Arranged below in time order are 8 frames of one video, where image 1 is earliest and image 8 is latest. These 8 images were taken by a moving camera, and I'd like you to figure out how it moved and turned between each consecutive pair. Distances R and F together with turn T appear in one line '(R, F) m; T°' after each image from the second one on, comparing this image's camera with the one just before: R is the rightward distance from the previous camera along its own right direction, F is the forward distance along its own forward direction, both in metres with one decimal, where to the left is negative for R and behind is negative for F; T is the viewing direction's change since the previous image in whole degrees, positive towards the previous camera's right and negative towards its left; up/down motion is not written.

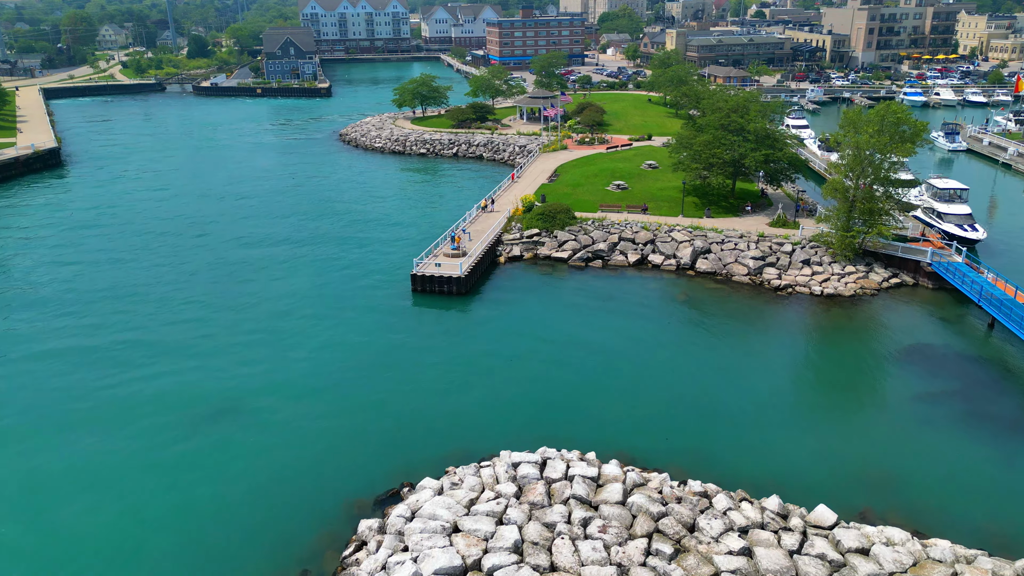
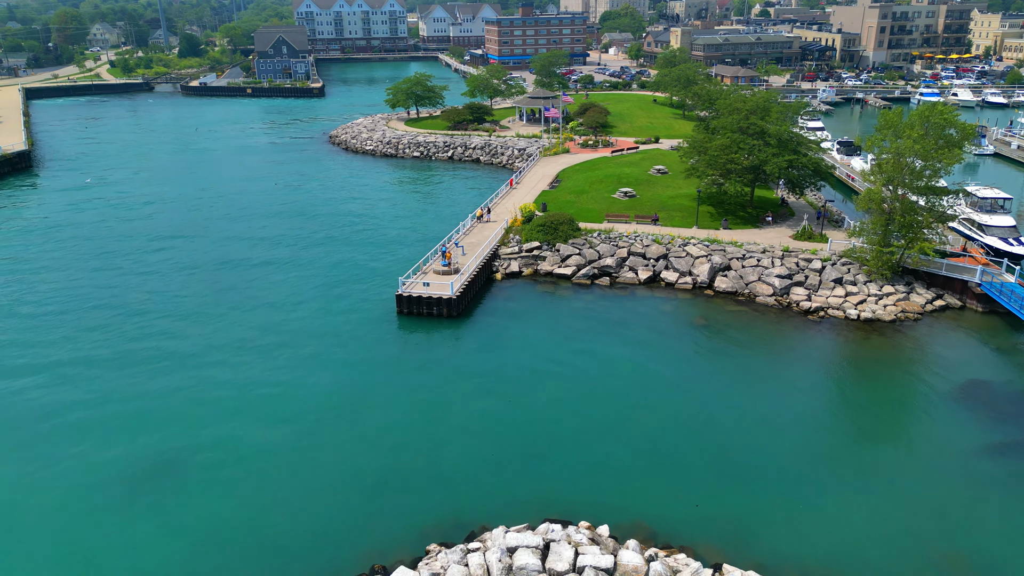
(+0.1, +5.2) m; 0°
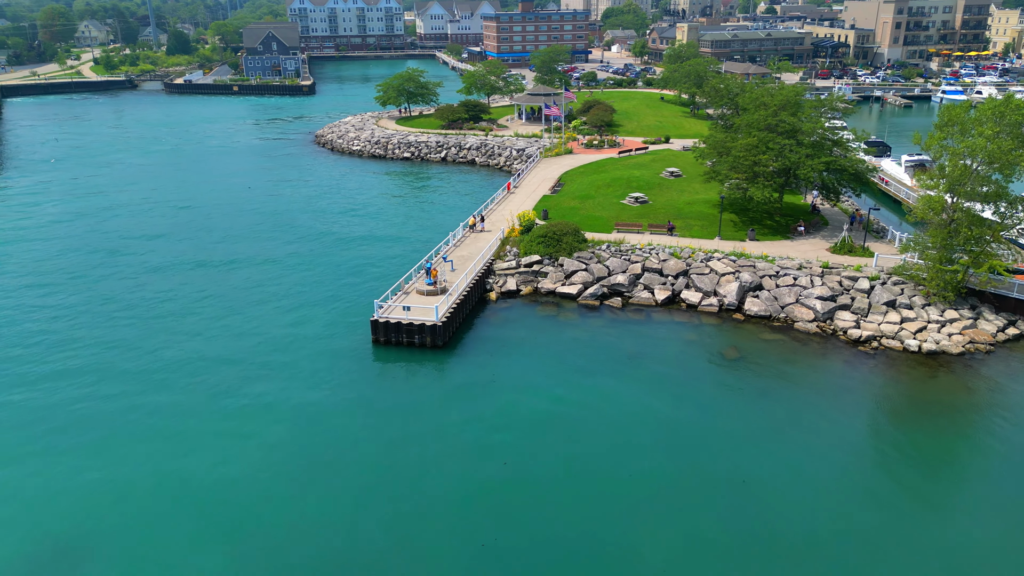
(+0.2, +6.5) m; 0°
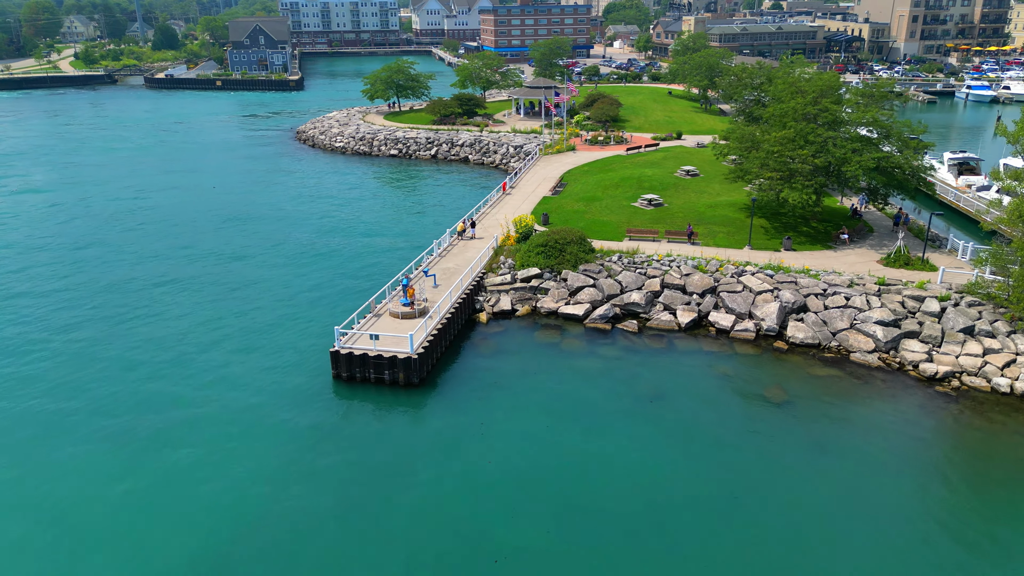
(+0.3, +6.9) m; 0°
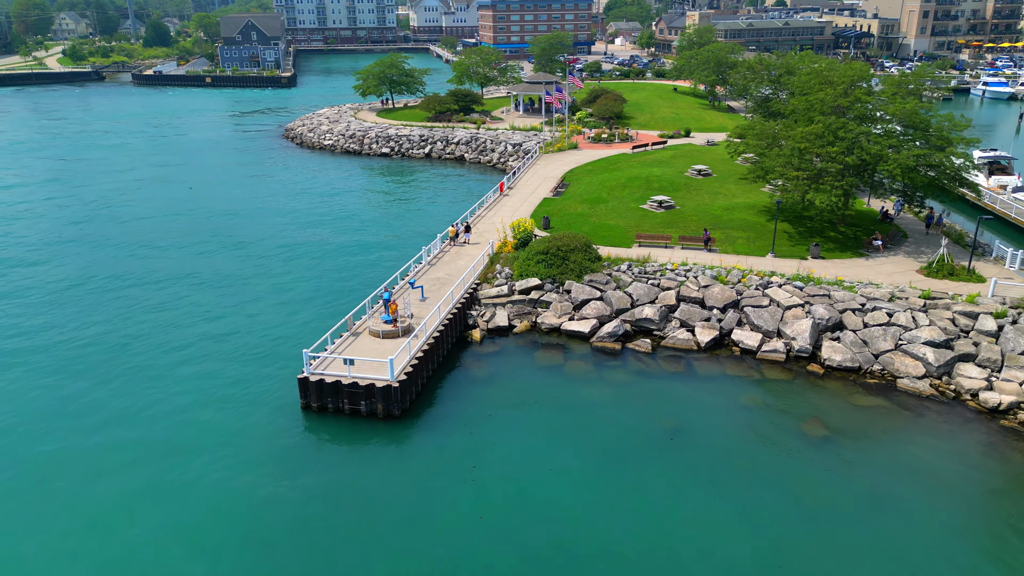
(+0.1, +4.0) m; 0°
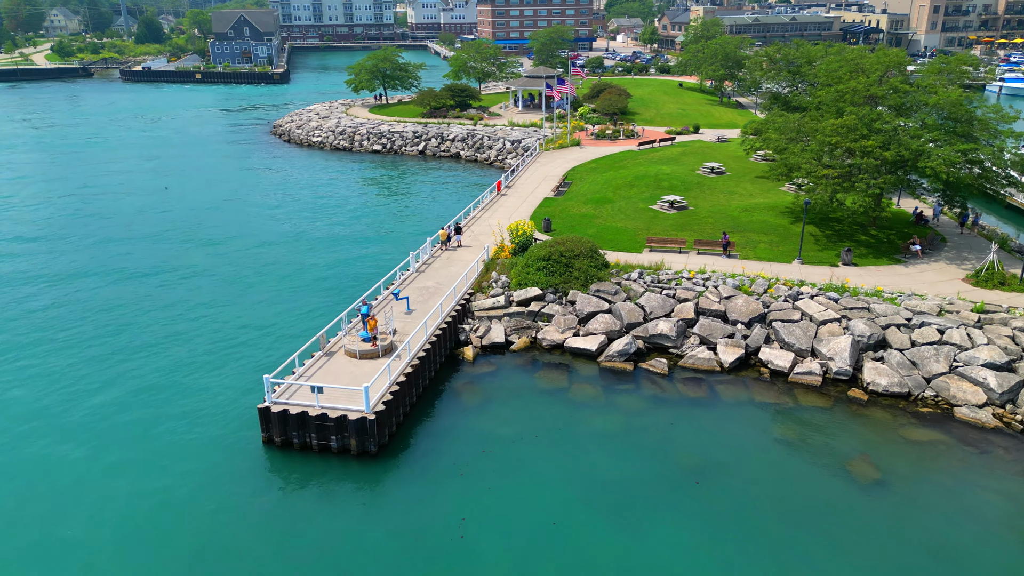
(+0.1, +3.7) m; 0°
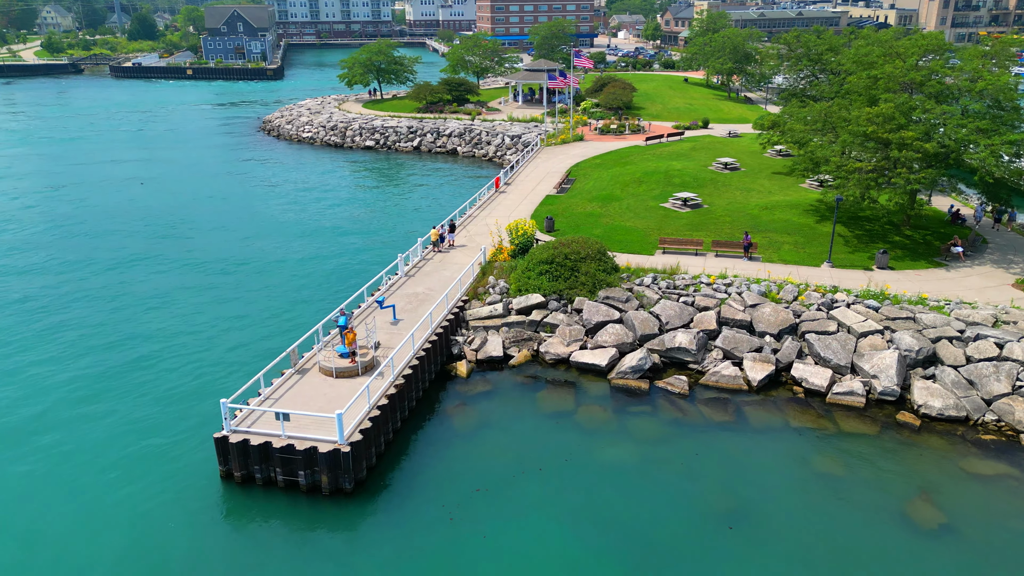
(0.0, +3.1) m; 0°
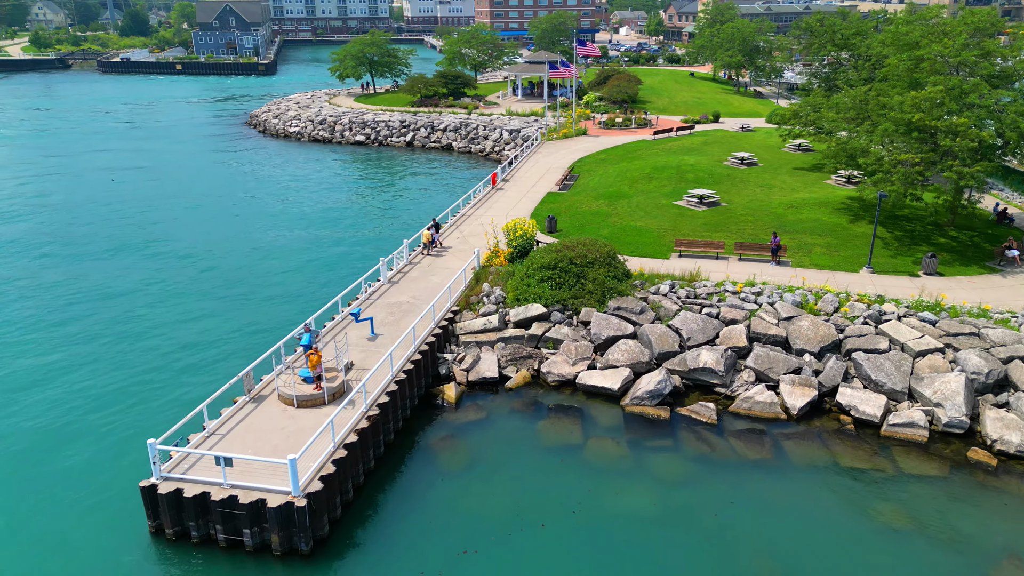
(+0.1, +3.5) m; 0°
